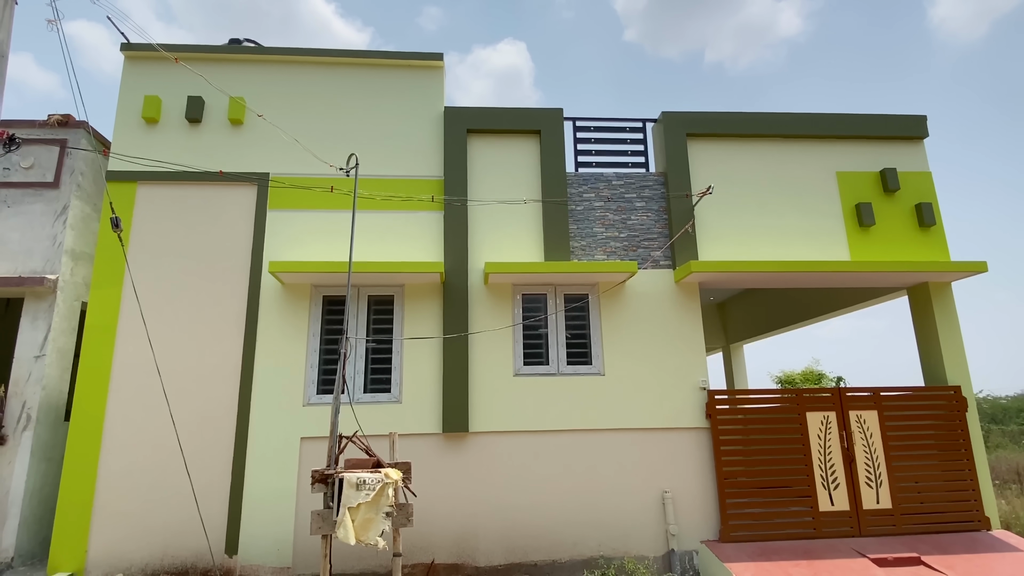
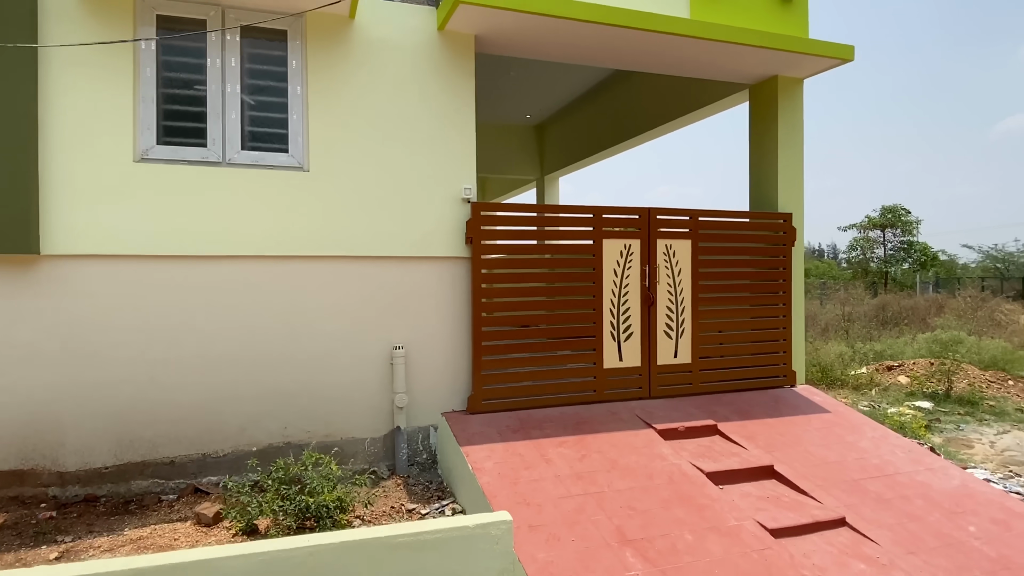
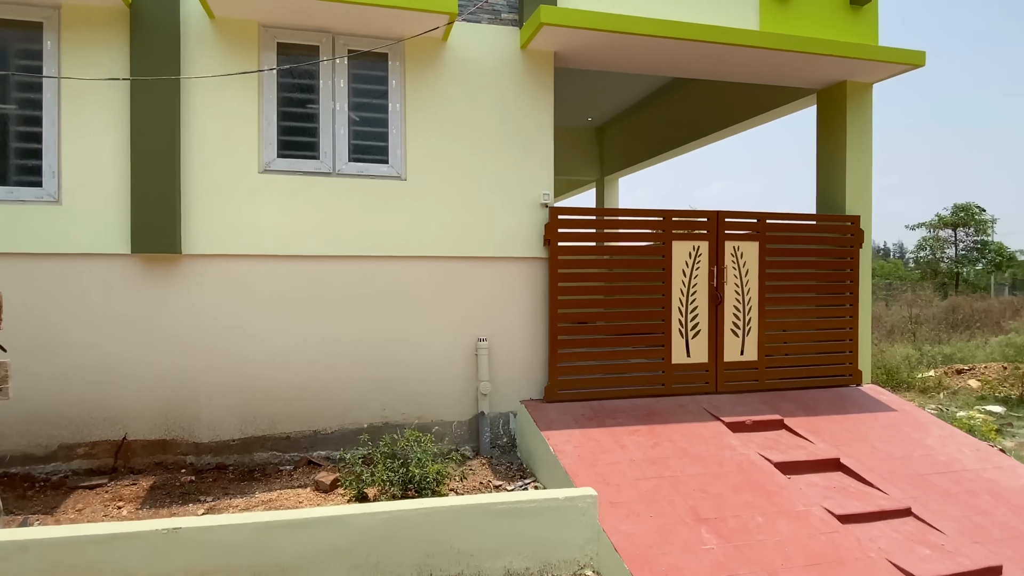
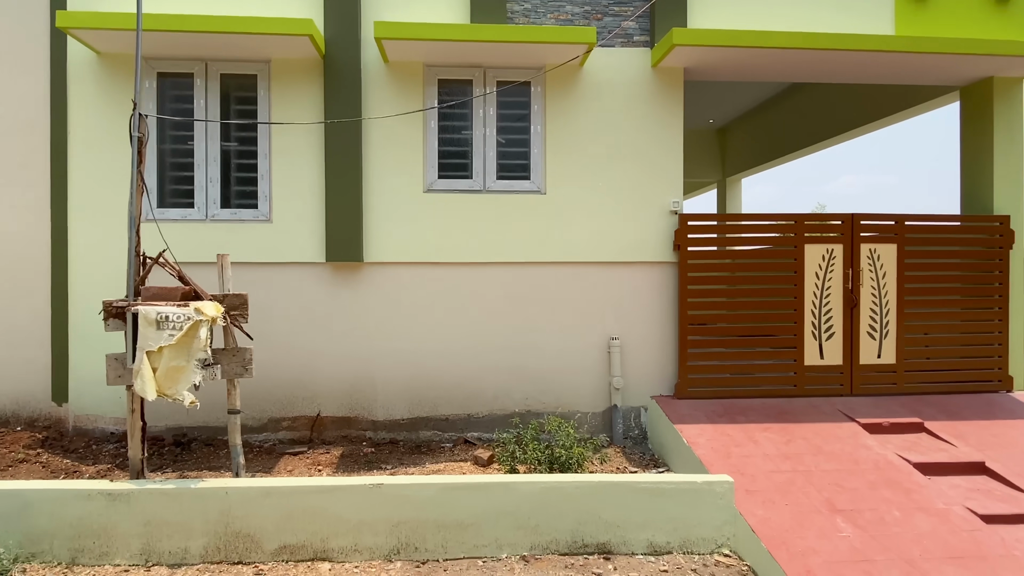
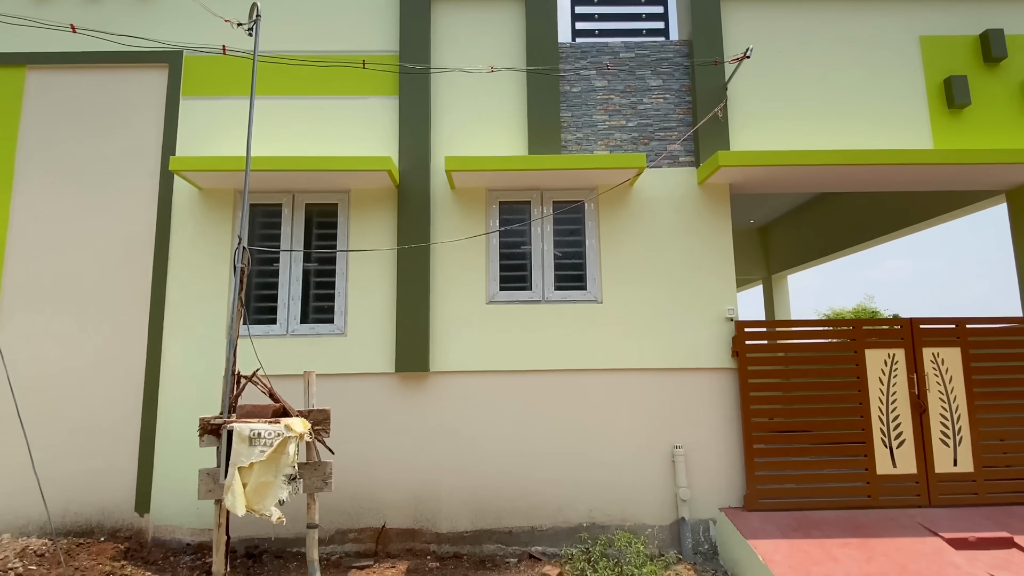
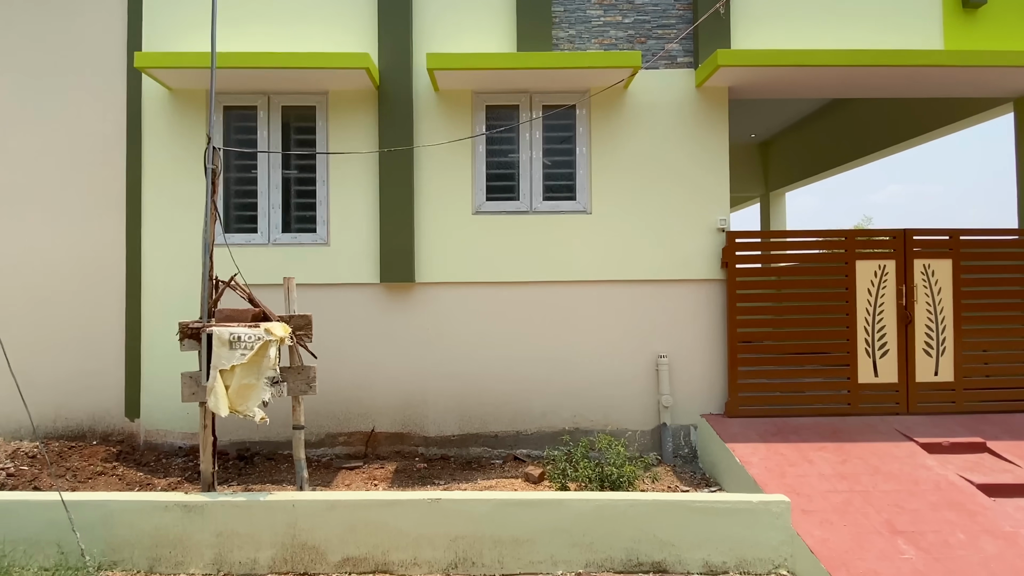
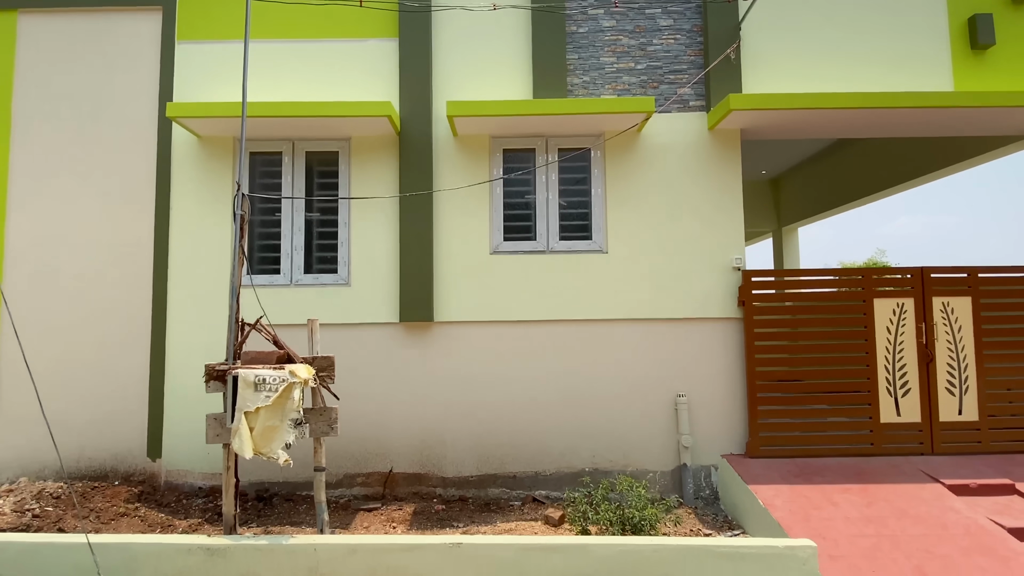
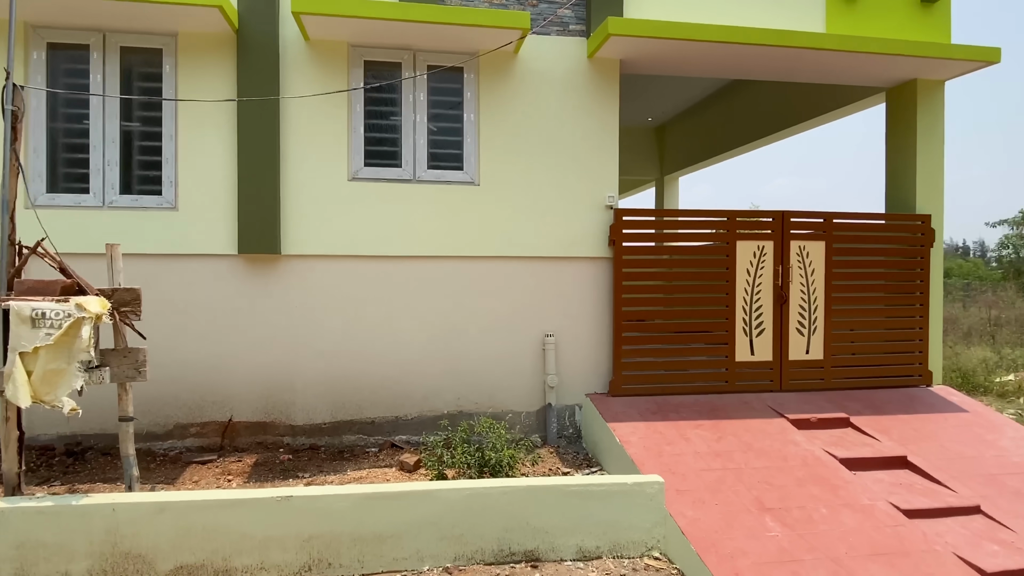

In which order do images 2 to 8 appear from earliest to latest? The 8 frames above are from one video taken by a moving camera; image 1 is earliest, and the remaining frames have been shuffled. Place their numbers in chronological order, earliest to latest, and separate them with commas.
5, 7, 6, 4, 8, 3, 2
